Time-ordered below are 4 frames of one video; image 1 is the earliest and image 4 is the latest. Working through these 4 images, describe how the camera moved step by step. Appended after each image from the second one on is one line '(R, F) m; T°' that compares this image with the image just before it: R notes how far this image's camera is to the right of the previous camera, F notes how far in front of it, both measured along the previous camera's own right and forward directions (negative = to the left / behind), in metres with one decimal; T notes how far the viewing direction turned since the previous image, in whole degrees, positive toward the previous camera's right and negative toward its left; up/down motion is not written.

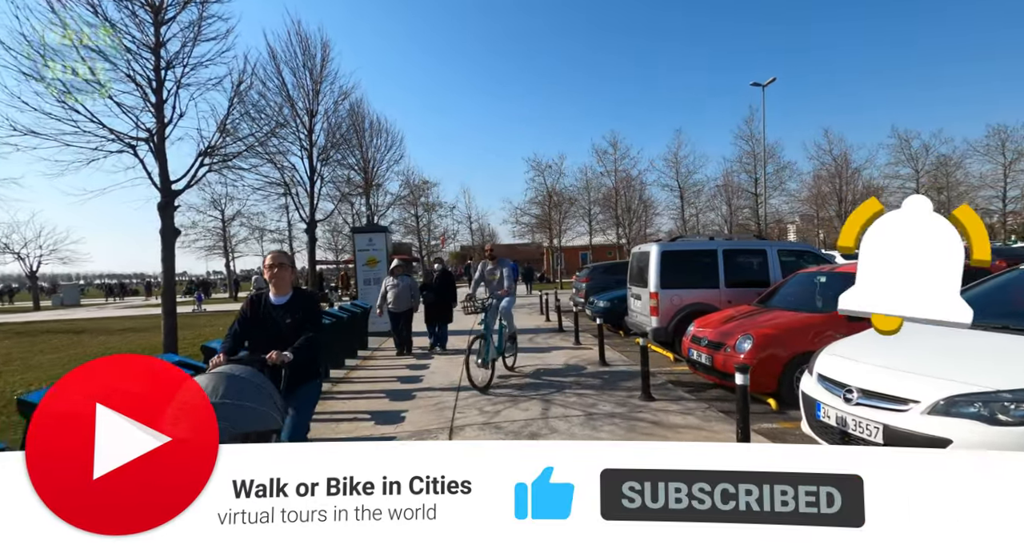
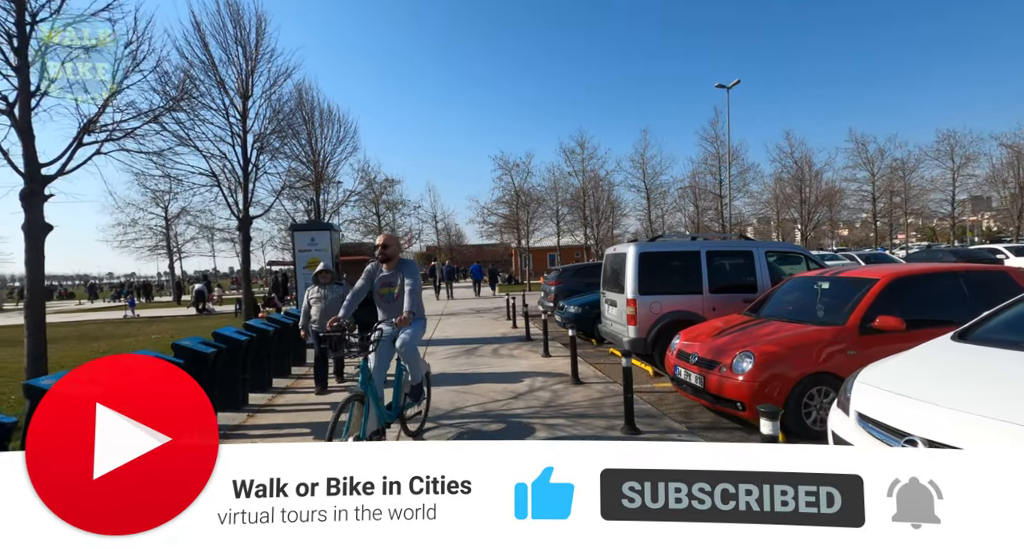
(+0.1, +0.9) m; +4°
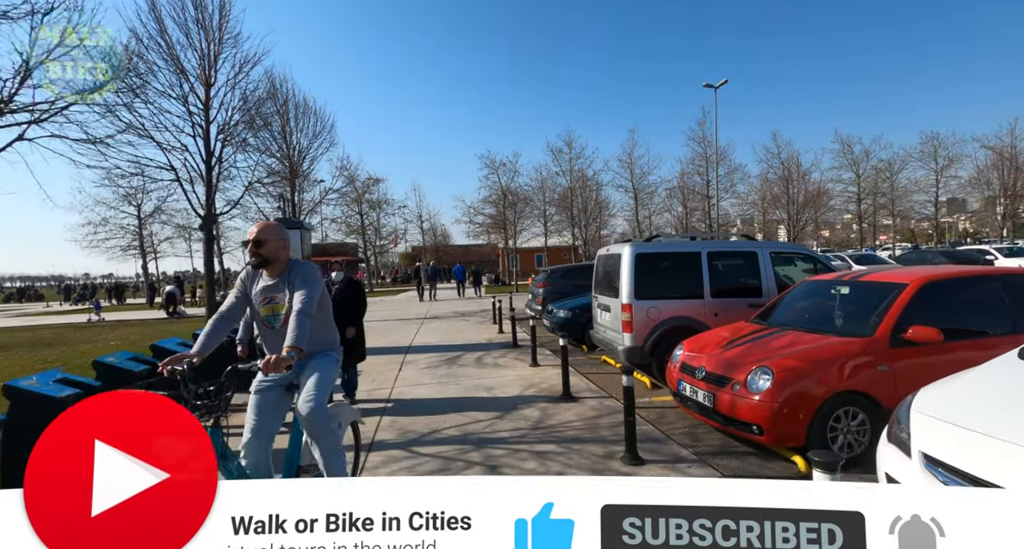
(0.0, +0.6) m; +1°
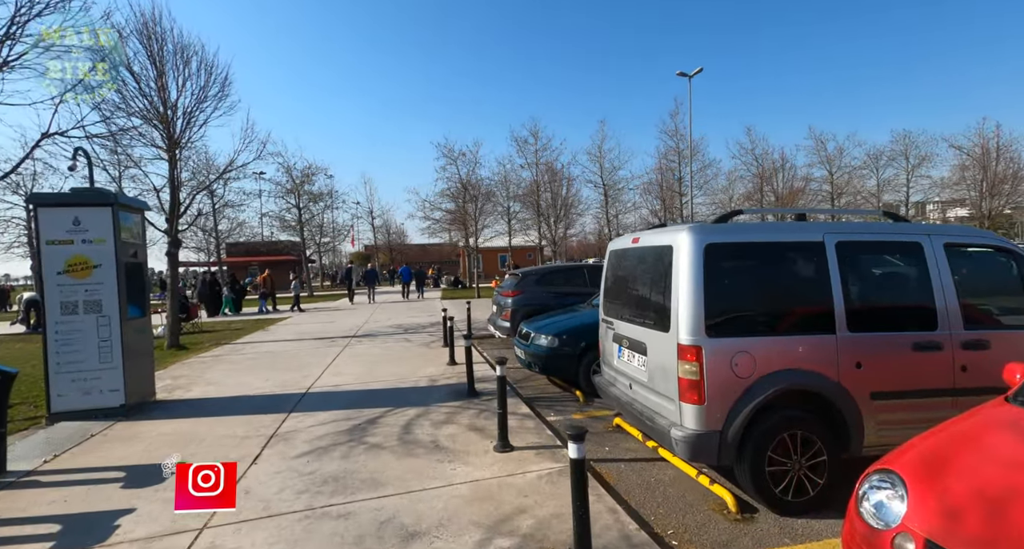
(+0.1, +3.0) m; +4°
